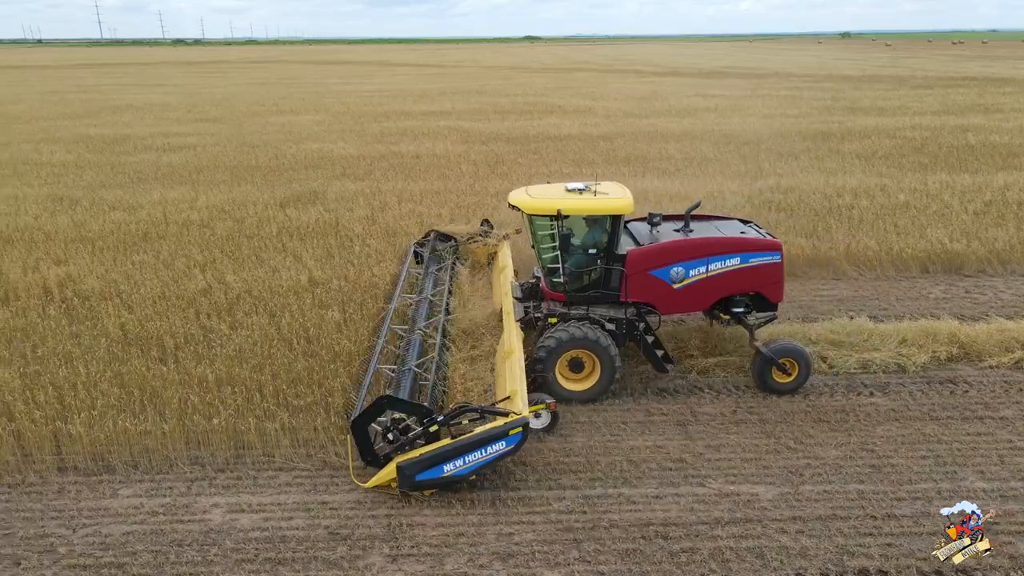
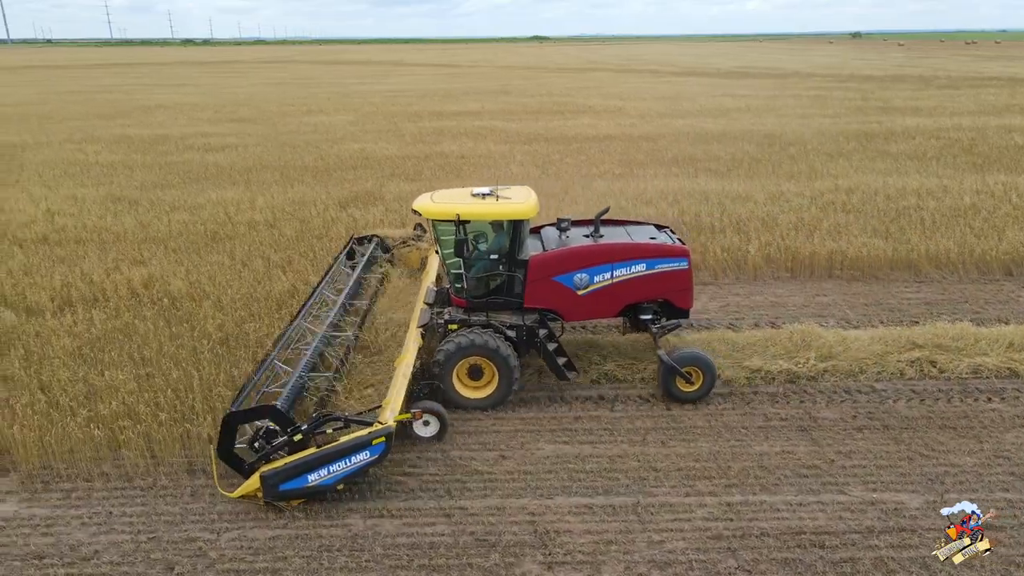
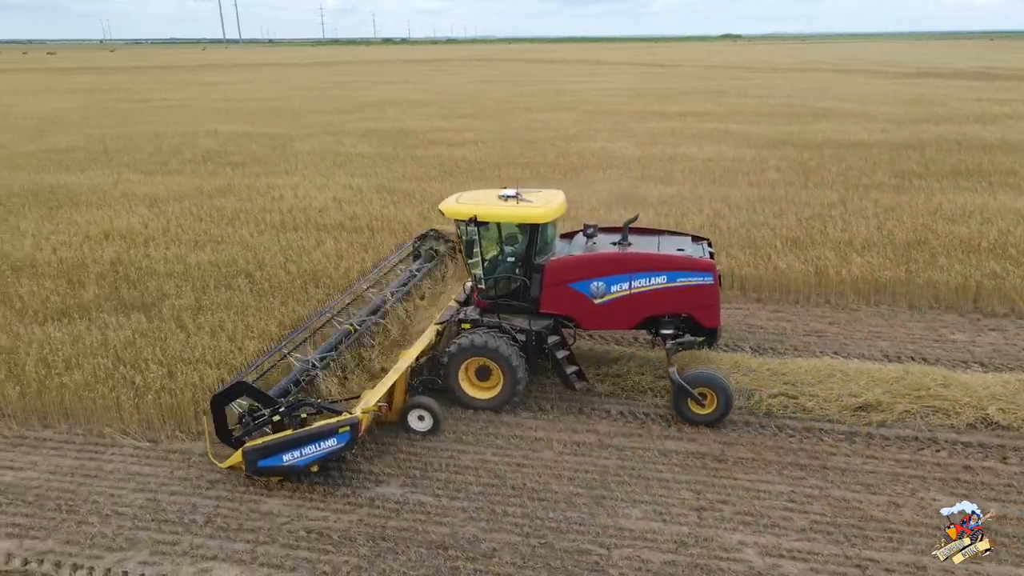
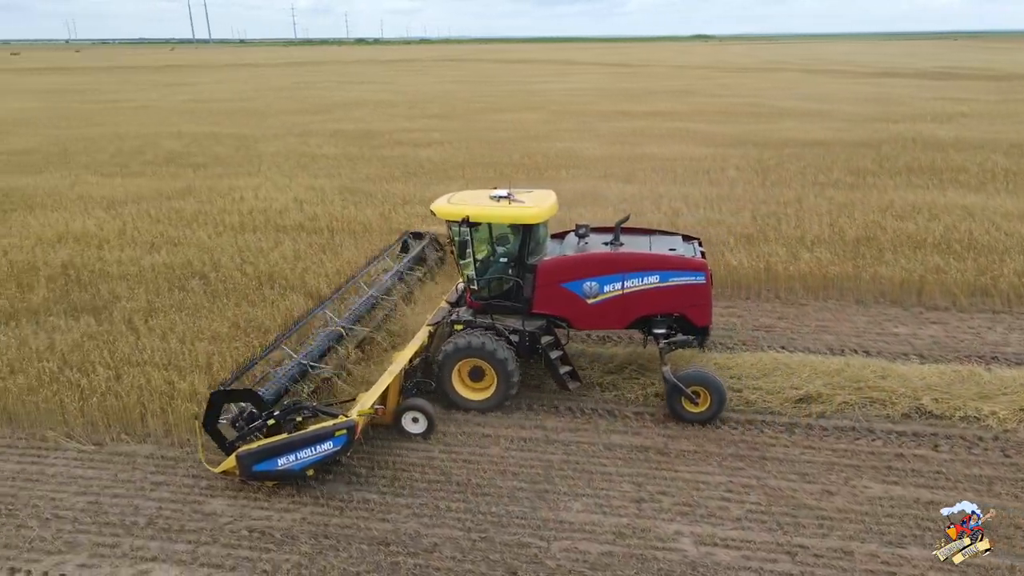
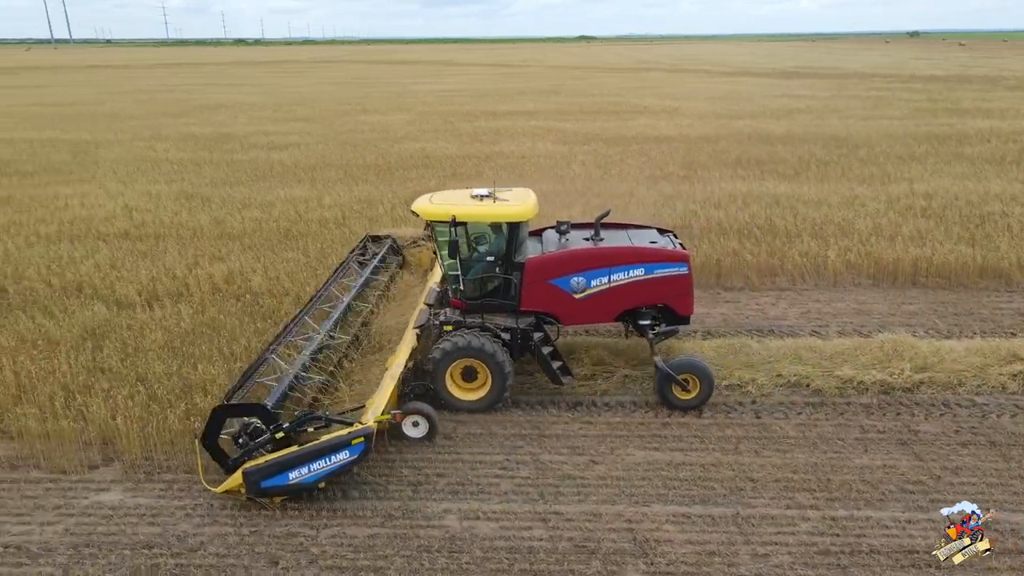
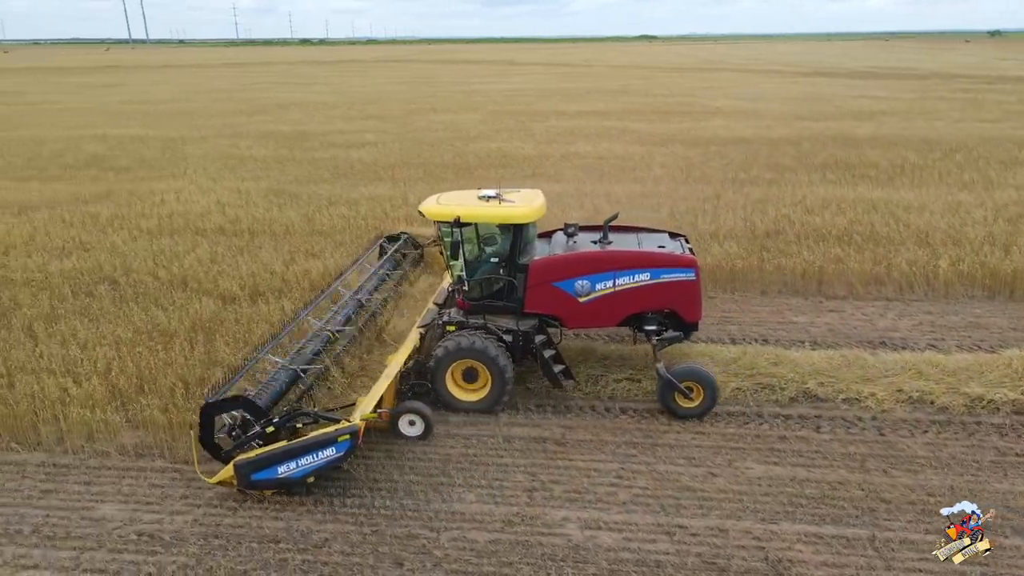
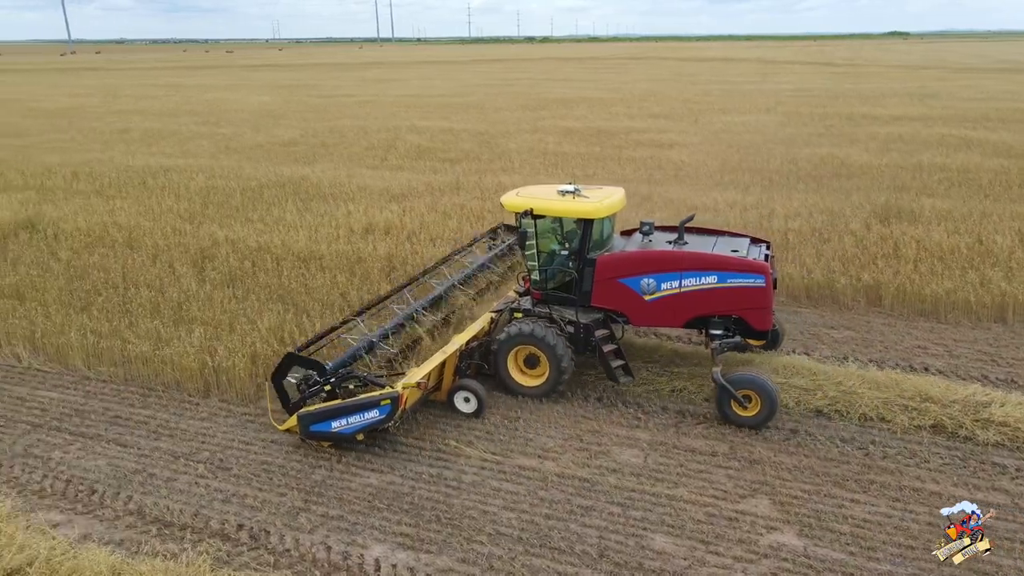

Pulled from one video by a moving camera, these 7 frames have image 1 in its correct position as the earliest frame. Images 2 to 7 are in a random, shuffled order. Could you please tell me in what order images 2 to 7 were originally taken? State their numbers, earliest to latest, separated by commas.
2, 5, 6, 4, 3, 7
